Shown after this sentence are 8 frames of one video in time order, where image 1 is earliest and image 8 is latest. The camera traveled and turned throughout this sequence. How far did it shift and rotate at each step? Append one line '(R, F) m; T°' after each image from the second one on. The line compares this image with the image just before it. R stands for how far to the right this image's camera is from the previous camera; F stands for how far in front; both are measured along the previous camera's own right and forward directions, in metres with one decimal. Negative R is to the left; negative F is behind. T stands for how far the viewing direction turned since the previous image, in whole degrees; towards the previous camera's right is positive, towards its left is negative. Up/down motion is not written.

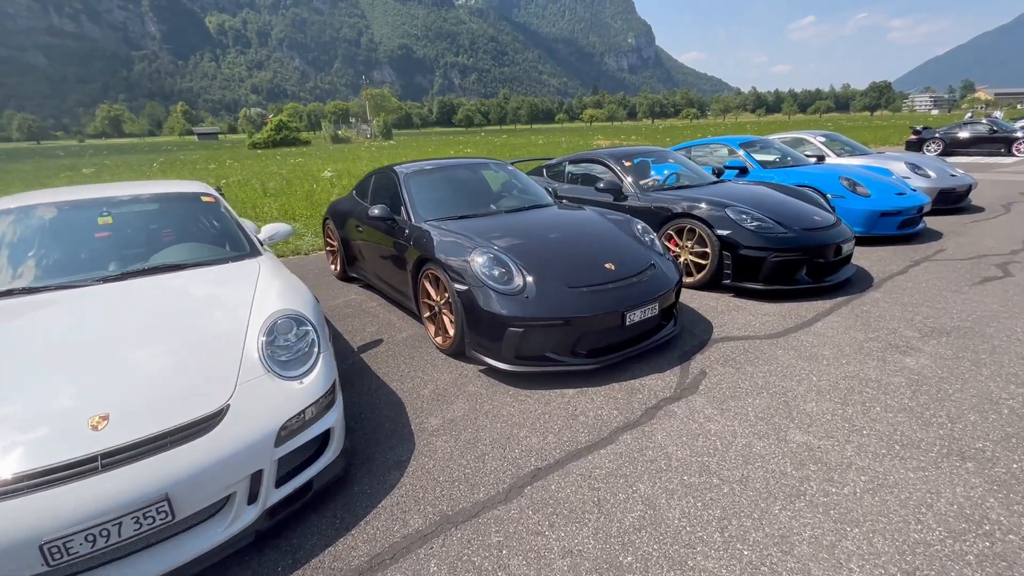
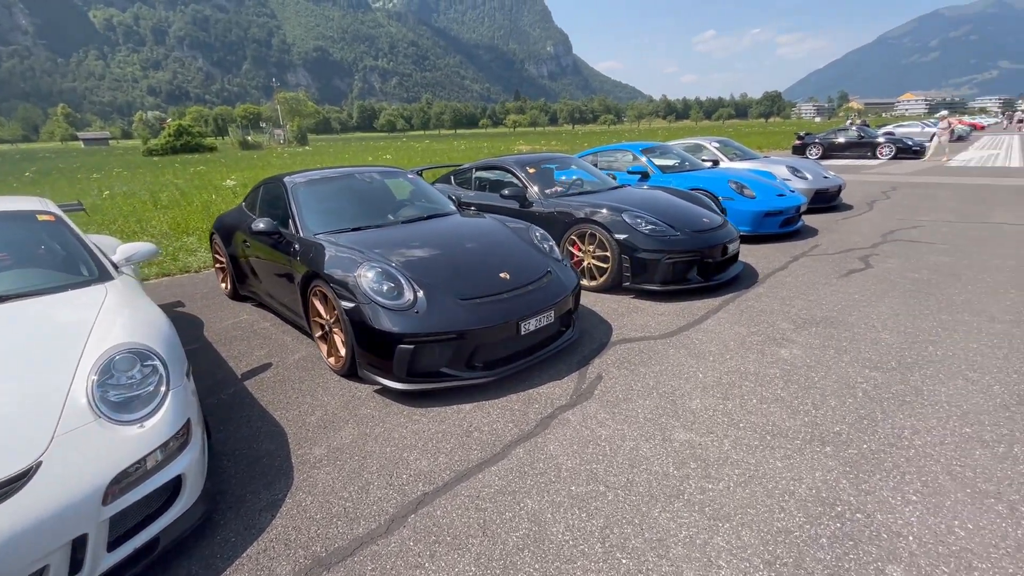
(+0.3, +0.1) m; +8°
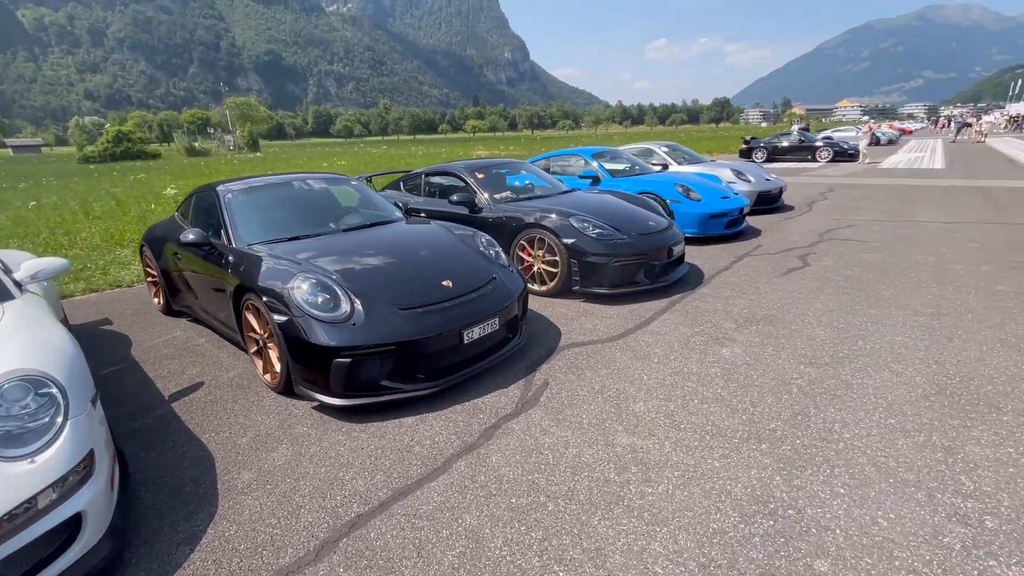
(+0.1, 0.0) m; +4°
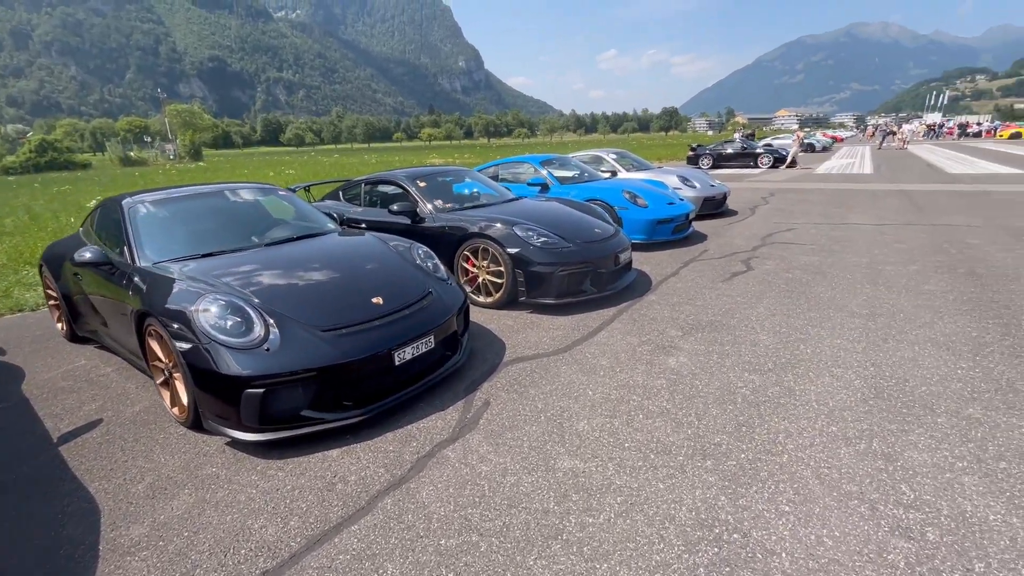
(+0.2, +0.2) m; +5°
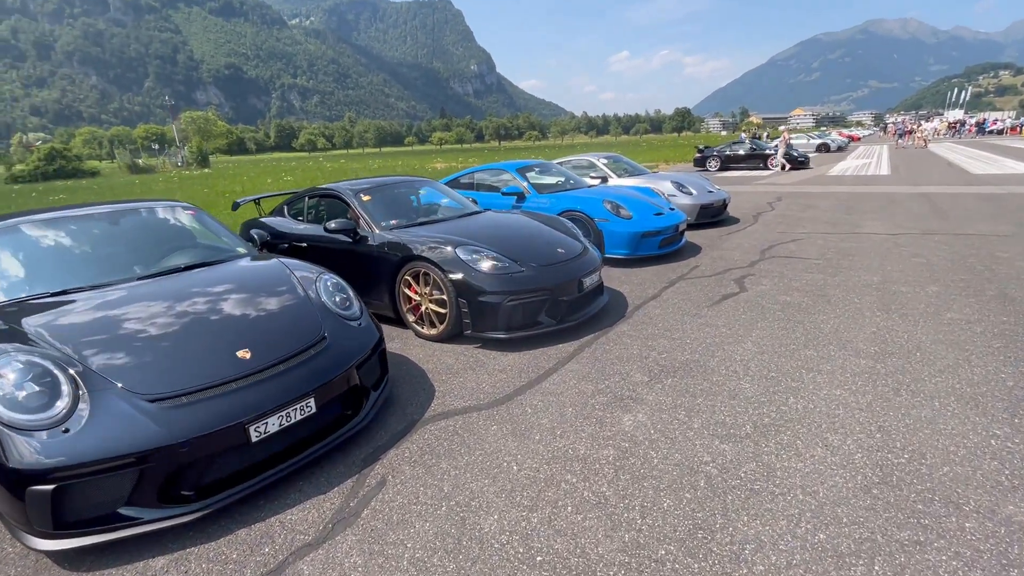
(+0.6, +0.7) m; -1°
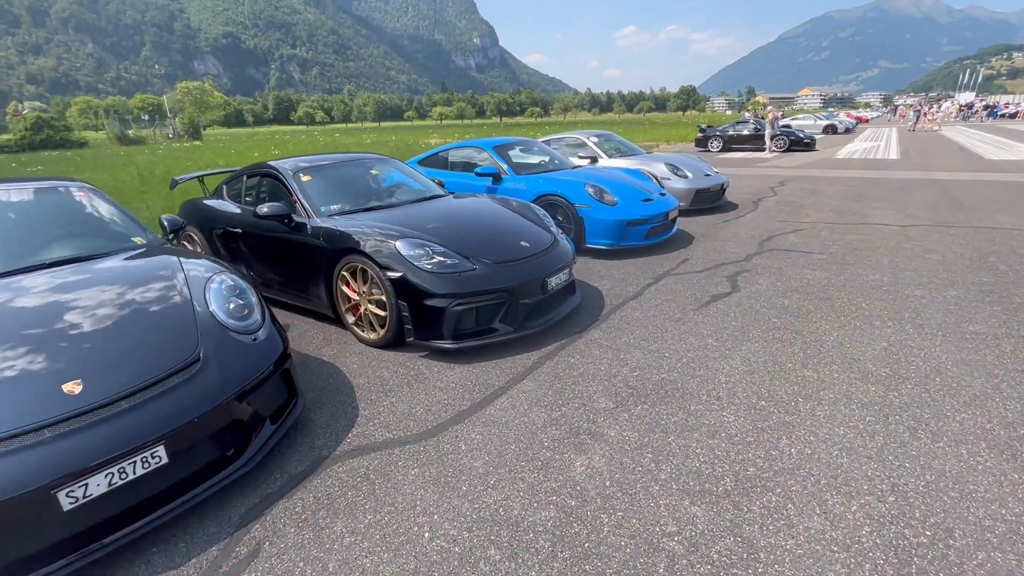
(+0.4, +0.6) m; 0°
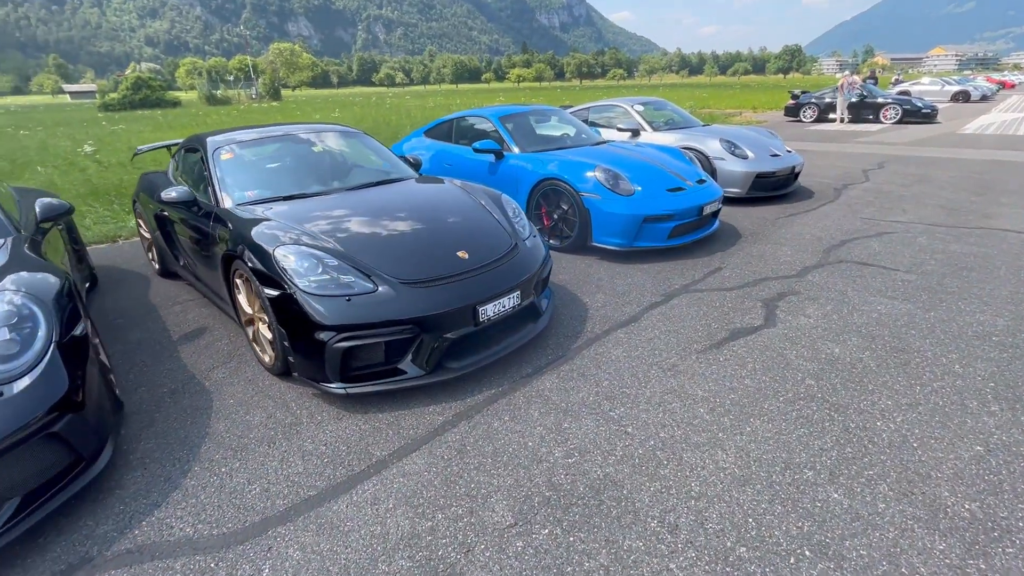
(+0.8, +1.0) m; -8°
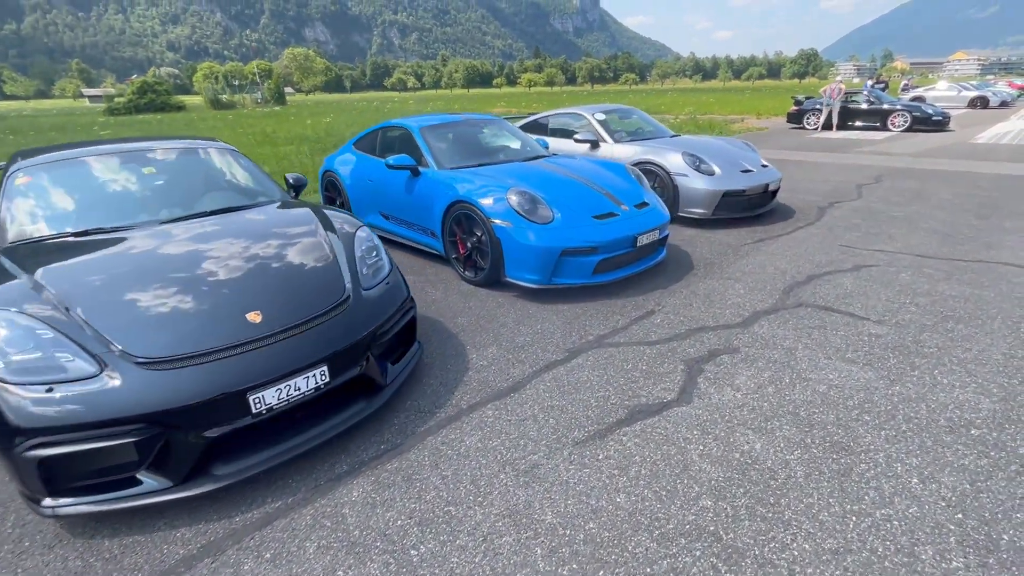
(+1.0, +0.7) m; -1°
